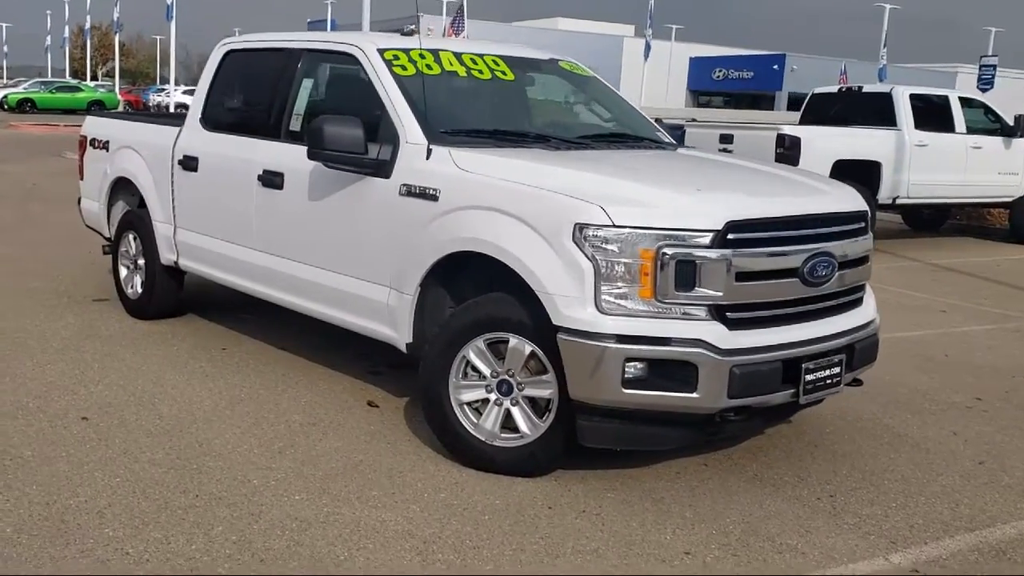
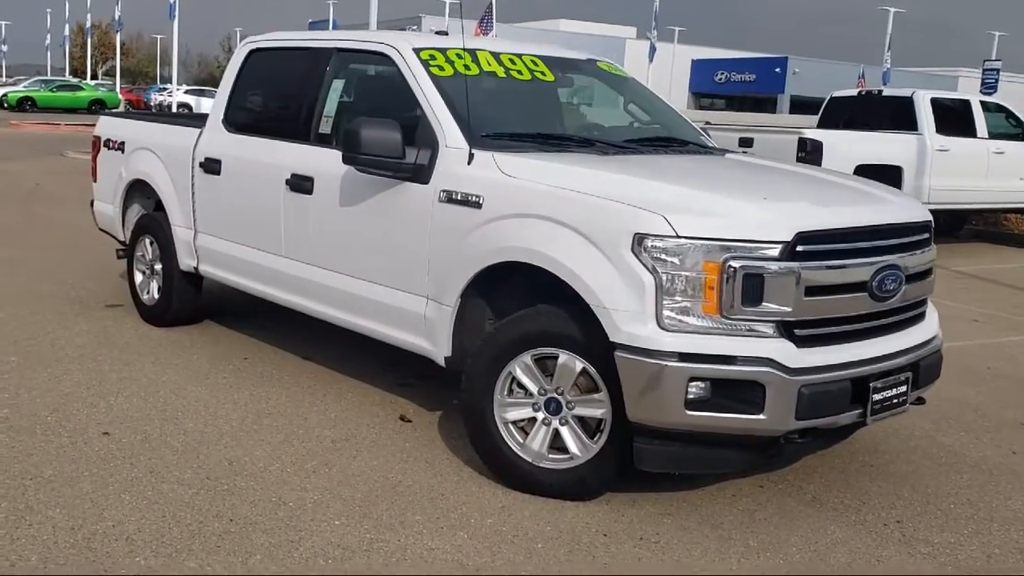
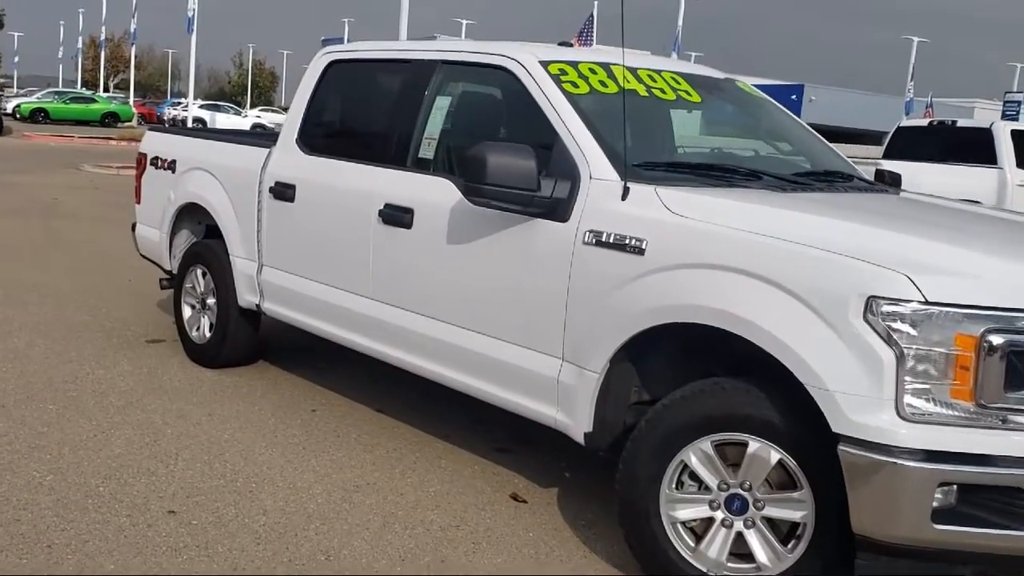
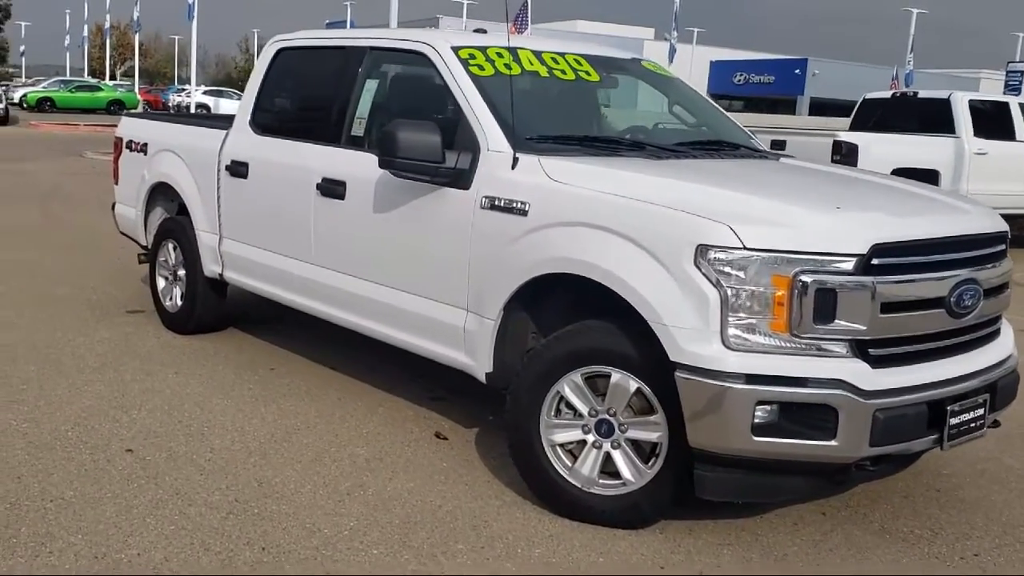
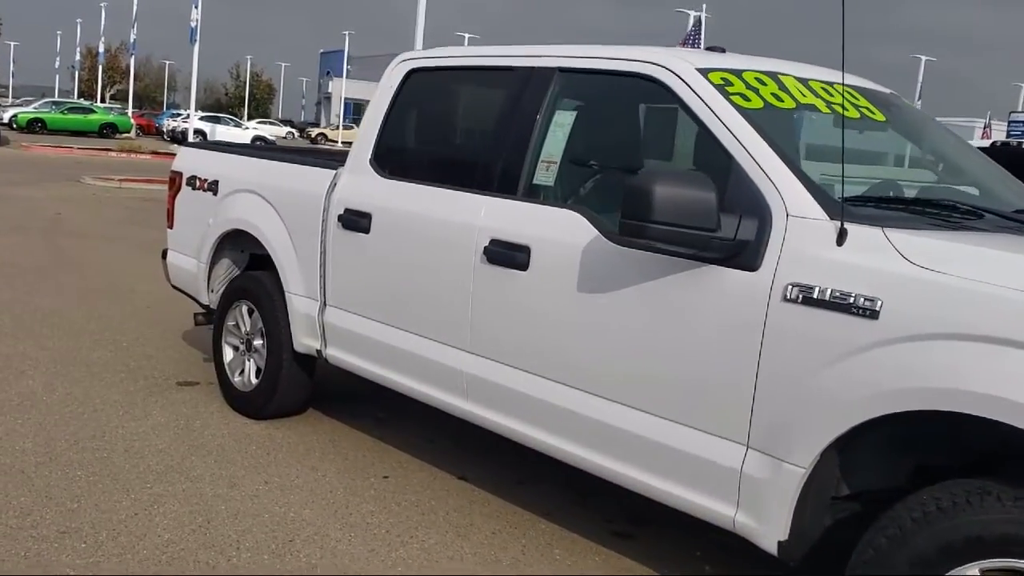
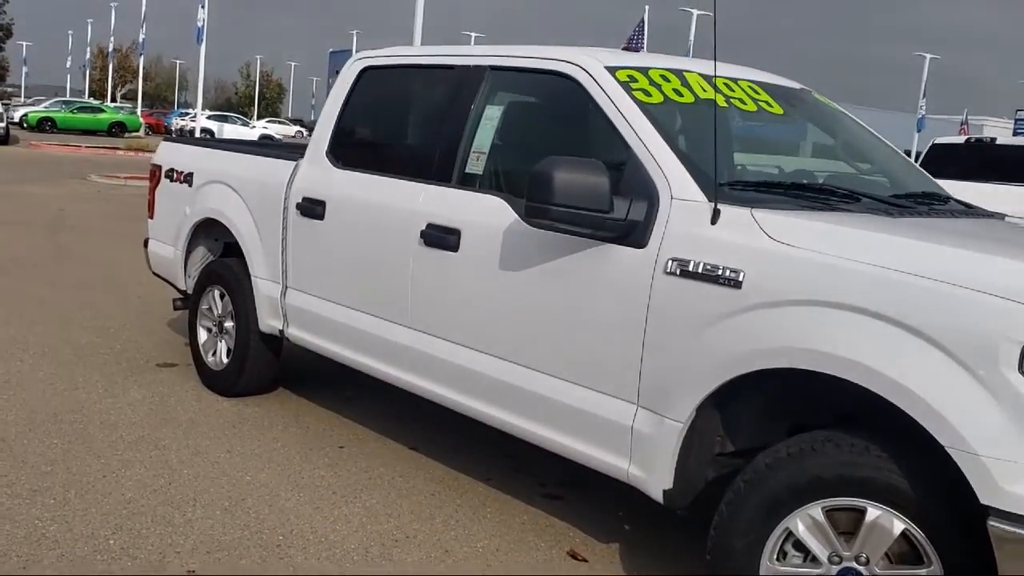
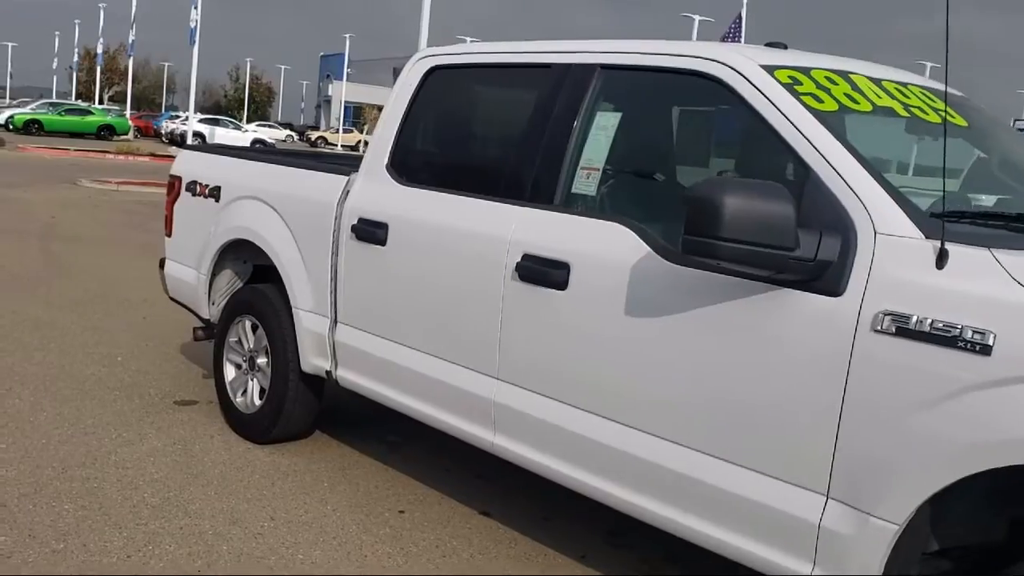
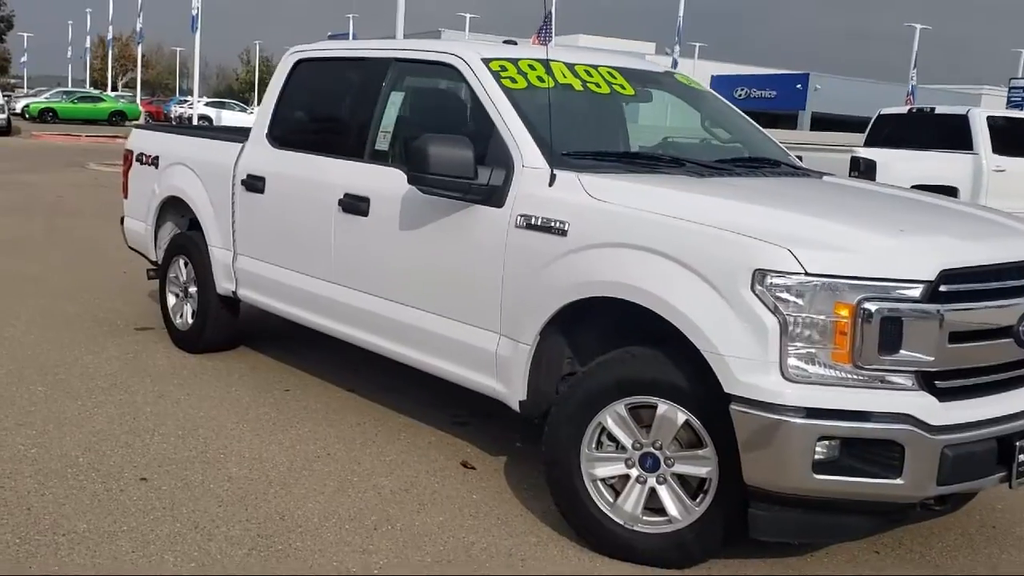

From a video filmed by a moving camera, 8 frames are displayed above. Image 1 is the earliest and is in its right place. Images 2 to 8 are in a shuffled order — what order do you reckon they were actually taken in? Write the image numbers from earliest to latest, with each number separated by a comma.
2, 4, 8, 3, 6, 5, 7
